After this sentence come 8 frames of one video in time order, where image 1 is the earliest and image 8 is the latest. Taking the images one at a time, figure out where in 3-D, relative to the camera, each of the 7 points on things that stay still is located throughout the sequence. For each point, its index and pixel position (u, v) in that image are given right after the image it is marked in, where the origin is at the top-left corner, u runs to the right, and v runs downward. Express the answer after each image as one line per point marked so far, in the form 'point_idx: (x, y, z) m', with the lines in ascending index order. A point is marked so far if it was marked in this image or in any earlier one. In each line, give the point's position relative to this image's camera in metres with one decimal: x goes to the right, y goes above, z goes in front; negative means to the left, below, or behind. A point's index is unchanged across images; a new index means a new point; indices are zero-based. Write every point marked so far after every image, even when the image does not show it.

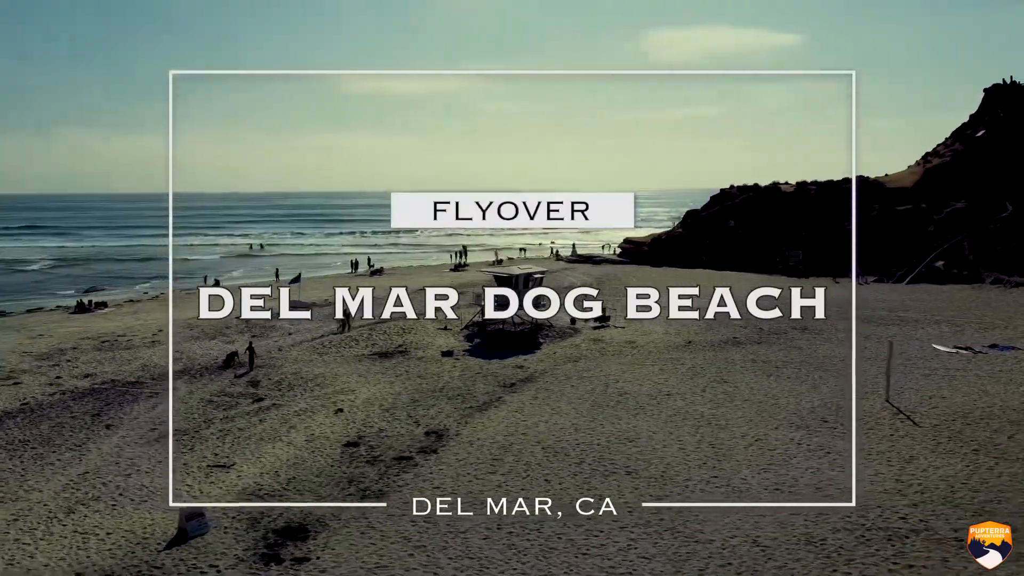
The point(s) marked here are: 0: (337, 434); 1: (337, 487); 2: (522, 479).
0: (-2.5, -2.0, +11.3) m
1: (-2.1, -2.2, +9.1) m
2: (0.0, -2.2, +9.0) m
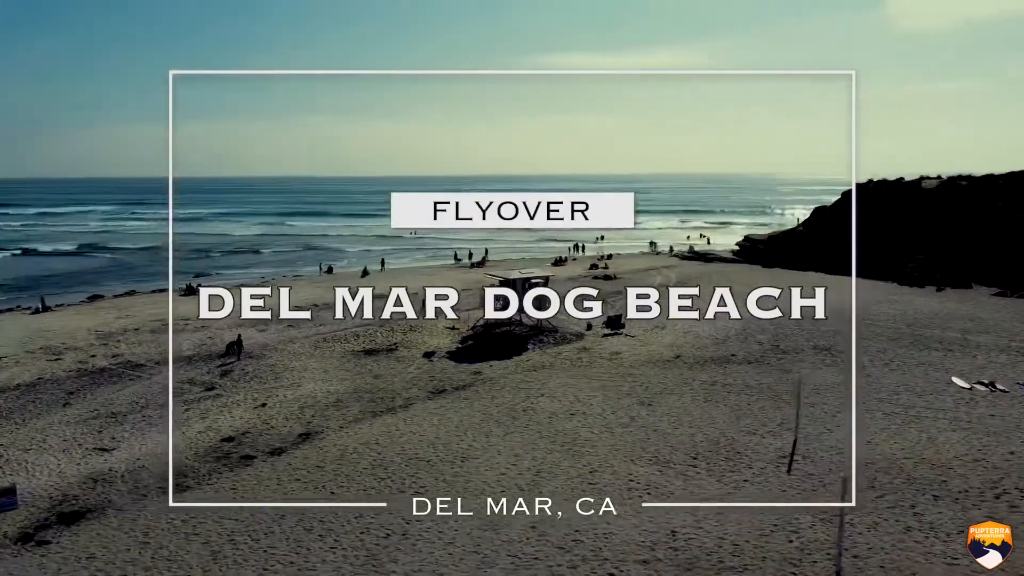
0: (-4.4, -2.1, +12.4) m
1: (-4.5, -2.4, +10.2) m
2: (-2.5, -2.4, +9.6) m
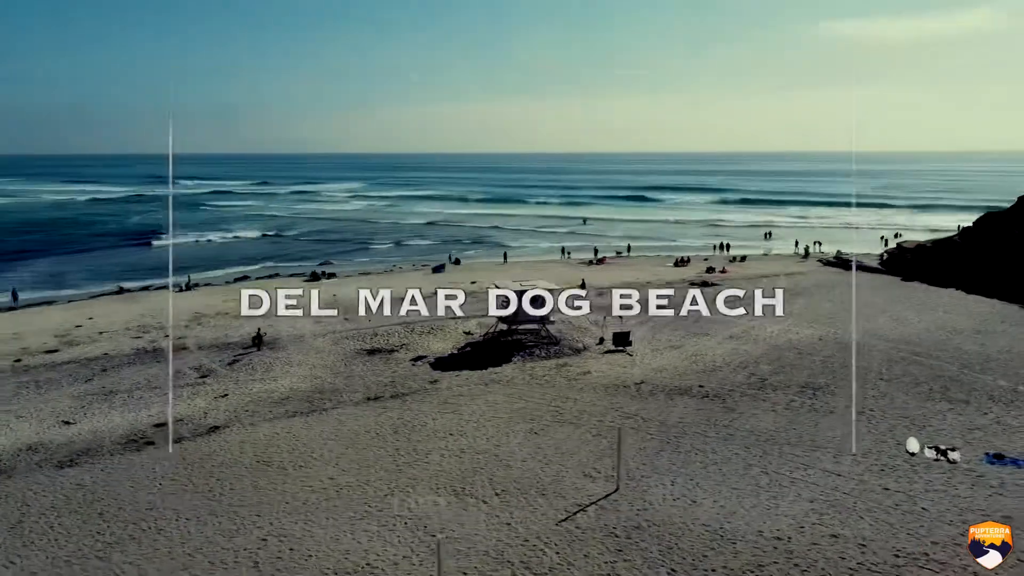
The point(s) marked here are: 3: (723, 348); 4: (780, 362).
0: (-6.1, -2.3, +14.6) m
1: (-7.0, -2.6, +12.6) m
2: (-5.3, -2.7, +11.4) m
3: (+5.1, -1.4, +19.5) m
4: (+6.0, -1.6, +18.0) m
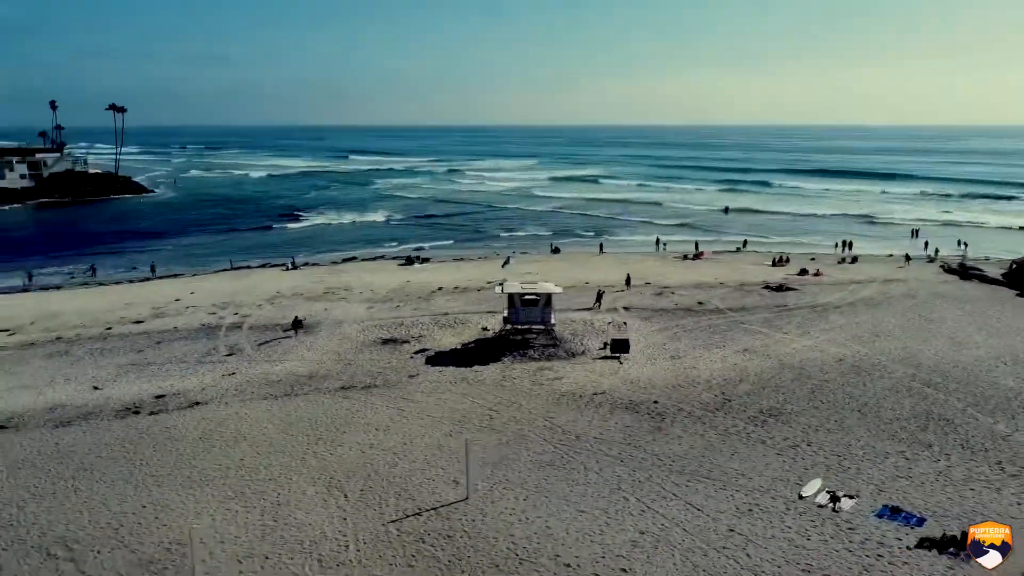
0: (-7.1, -2.1, +17.2) m
1: (-8.4, -2.4, +15.4) m
2: (-7.1, -2.7, +13.9) m
3: (+5.0, -1.7, +19.1) m
4: (+5.5, -2.0, +17.4) m
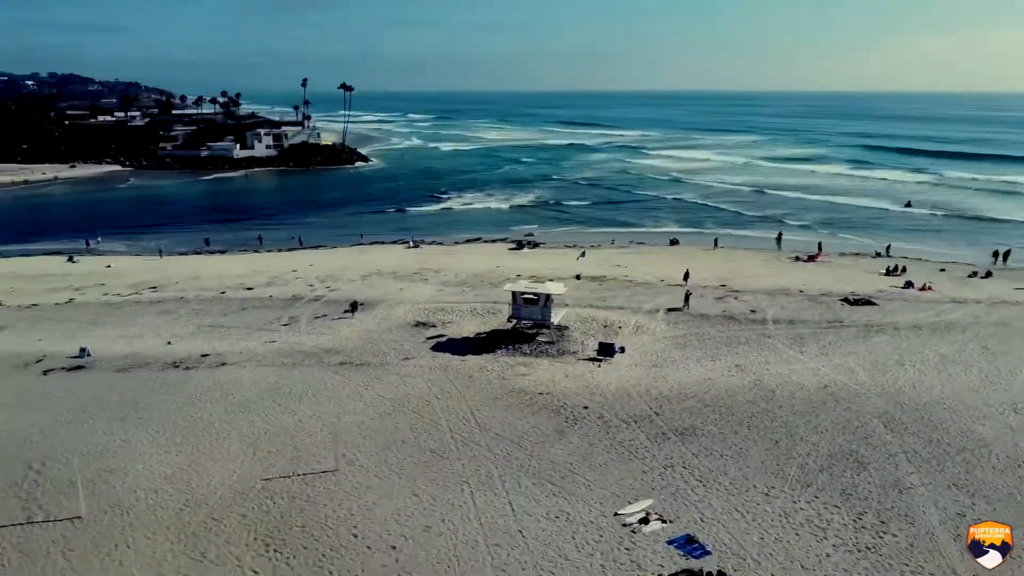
0: (-7.5, -1.6, +21.2) m
1: (-9.3, -1.9, +20.0) m
2: (-8.6, -2.3, +18.1) m
3: (+4.6, -2.1, +19.4) m
4: (+4.5, -2.5, +17.6) m
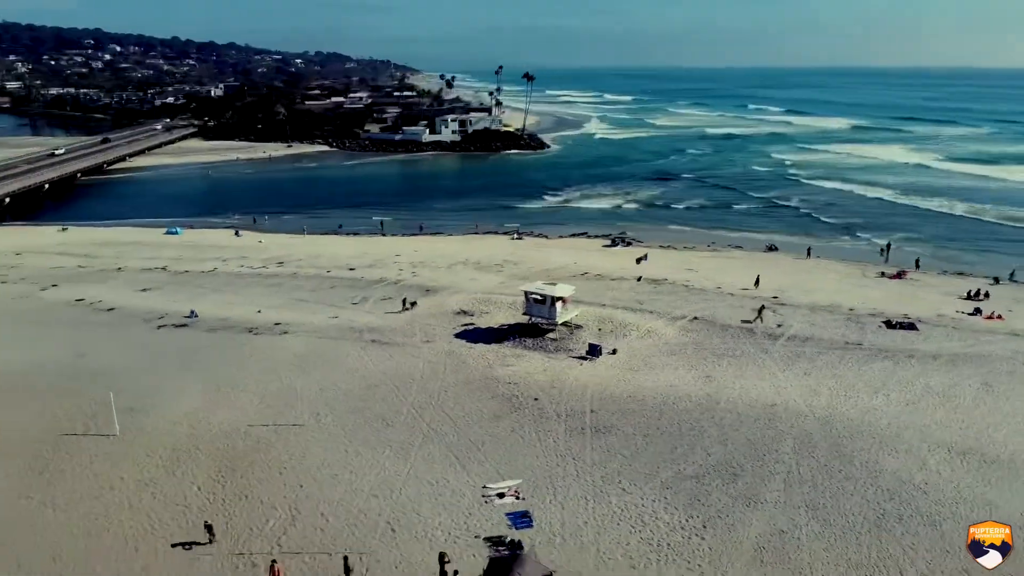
0: (-7.0, -1.0, +26.2) m
1: (-9.1, -1.2, +25.5) m
2: (-8.9, -1.7, +23.5) m
3: (+4.1, -2.5, +21.1) m
4: (+3.5, -2.9, +19.5) m
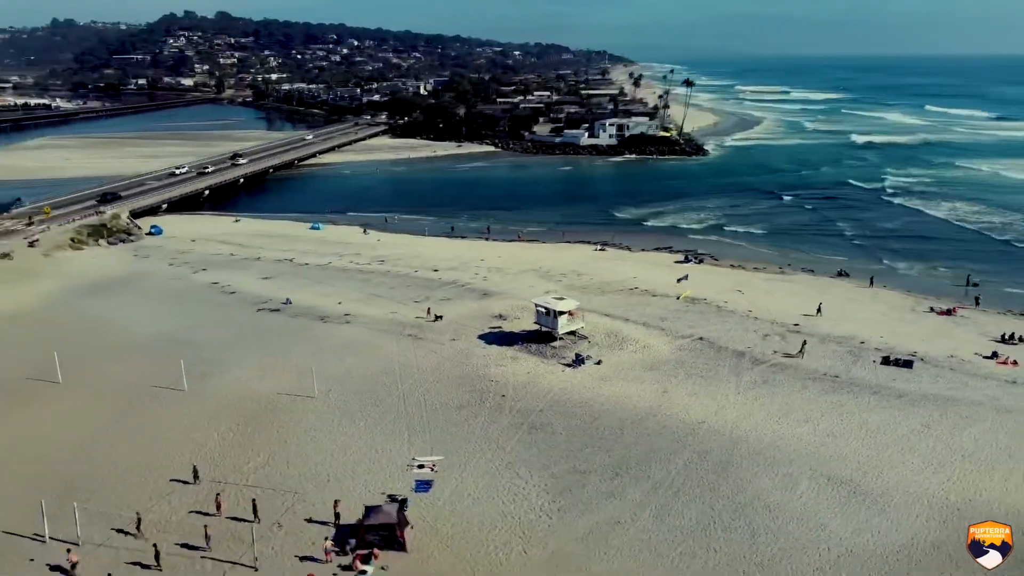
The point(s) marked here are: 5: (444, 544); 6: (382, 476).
0: (-5.9, -1.0, +31.9) m
1: (-8.1, -1.0, +31.7) m
2: (-8.4, -1.5, +29.8) m
3: (+3.4, -3.2, +24.3) m
4: (+2.4, -3.5, +22.9) m
5: (-1.5, -5.3, +16.7) m
6: (-3.1, -4.6, +19.5) m
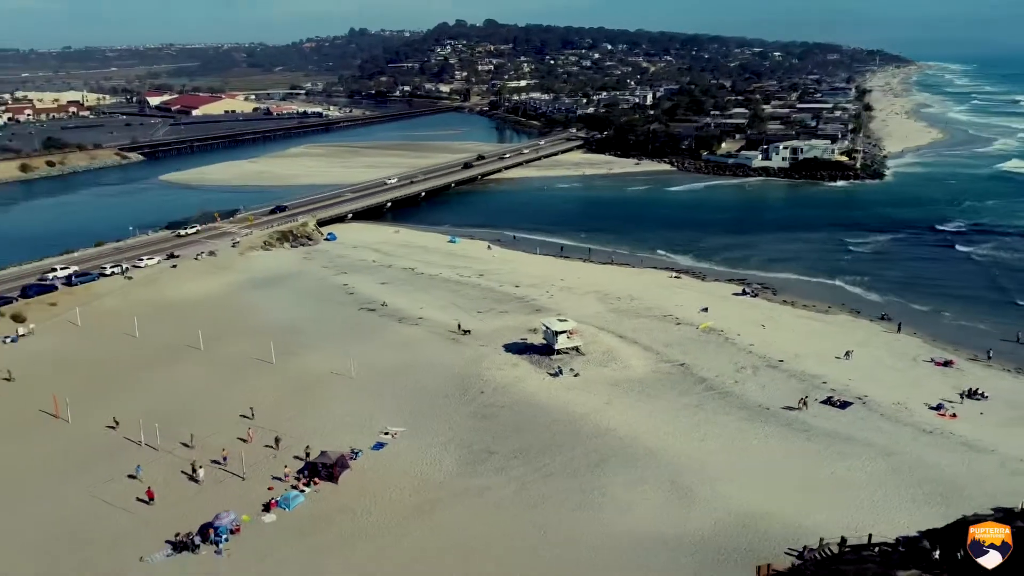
0: (-4.0, -1.5, +40.4) m
1: (-6.1, -1.3, +41.0) m
2: (-7.1, -1.8, +39.2) m
3: (+2.5, -4.3, +30.4) m
4: (+1.1, -4.5, +29.3) m
5: (-4.6, -6.0, +24.7) m
6: (-5.3, -5.1, +27.8) m
